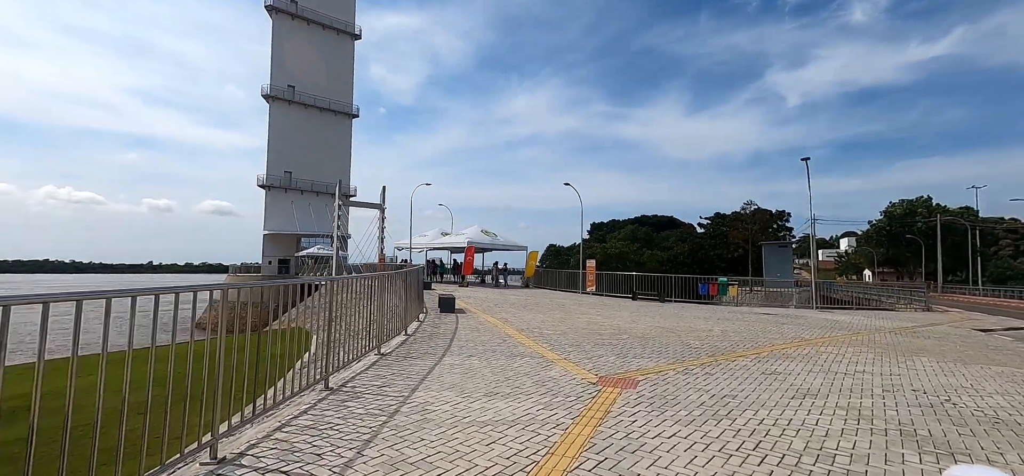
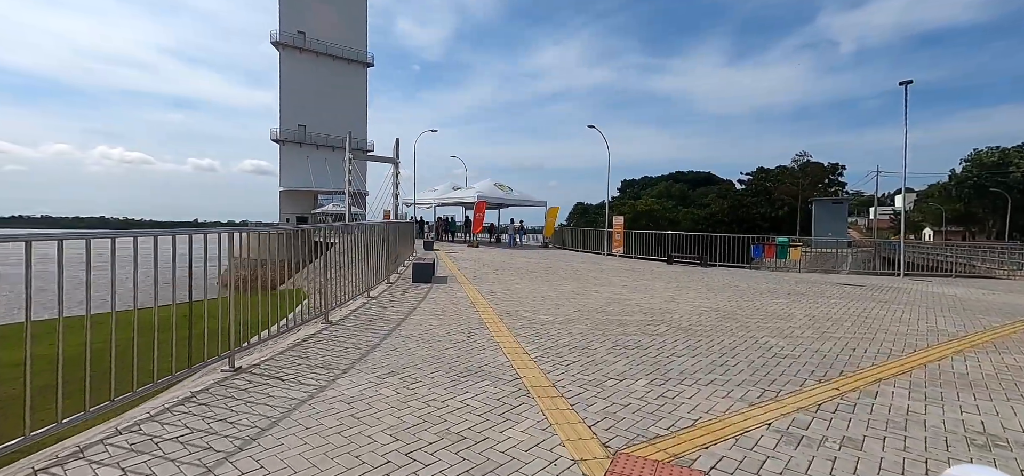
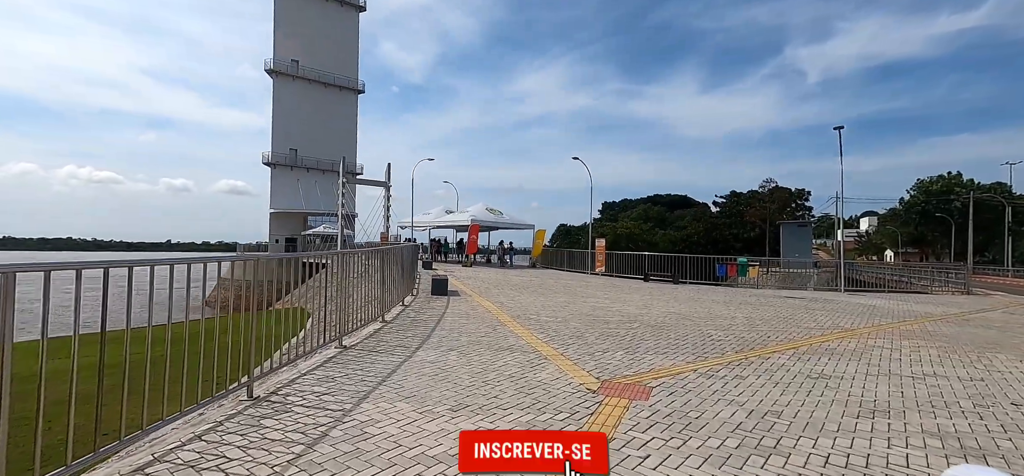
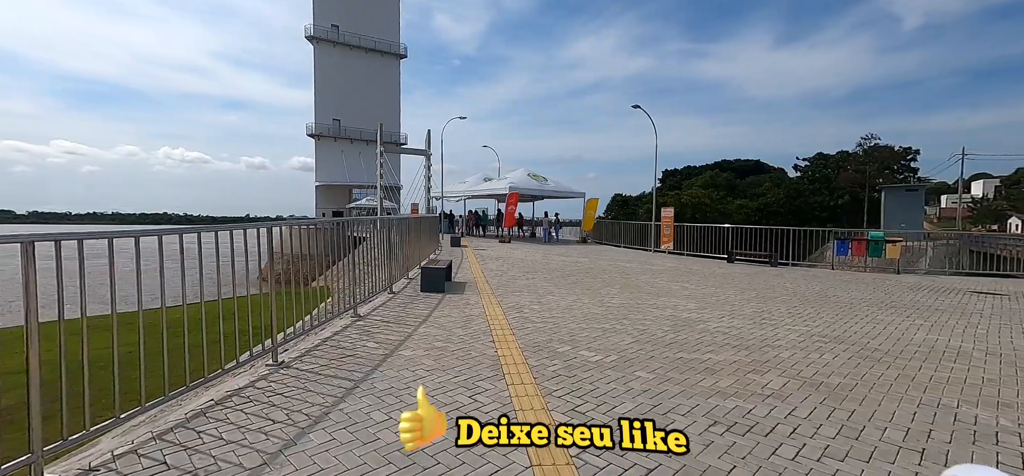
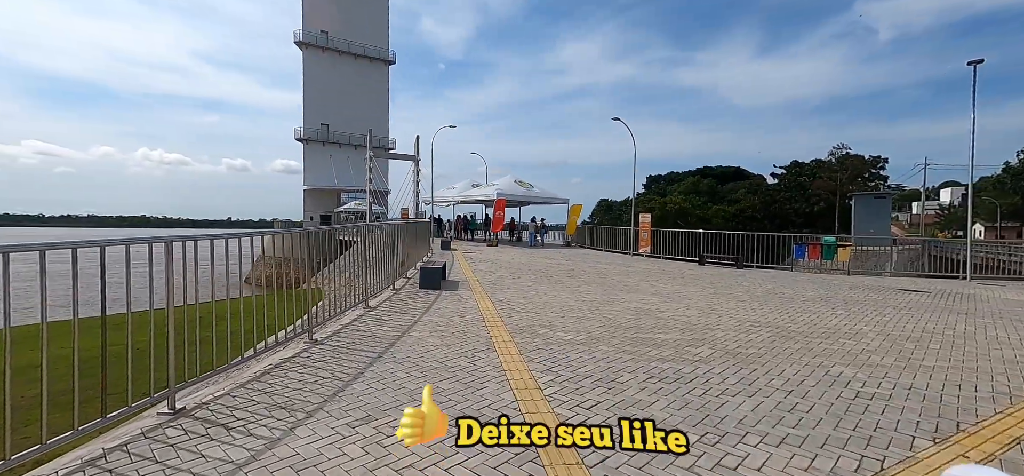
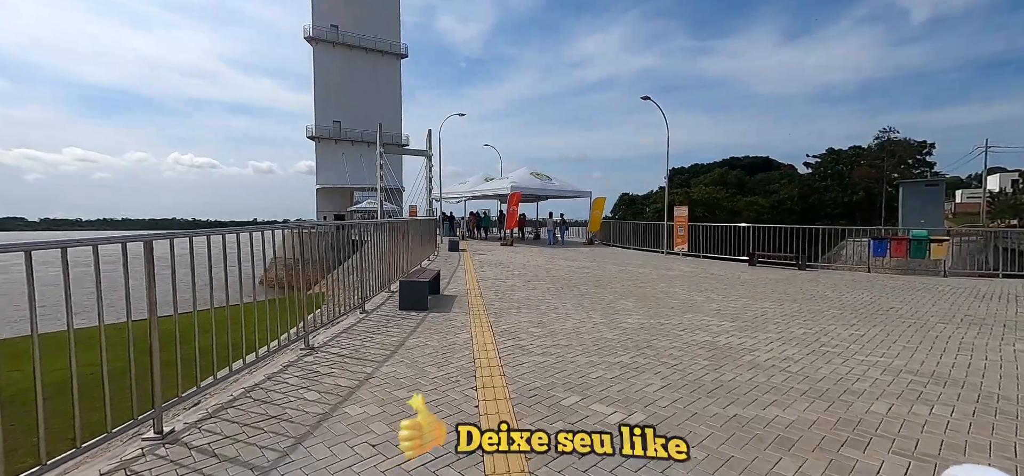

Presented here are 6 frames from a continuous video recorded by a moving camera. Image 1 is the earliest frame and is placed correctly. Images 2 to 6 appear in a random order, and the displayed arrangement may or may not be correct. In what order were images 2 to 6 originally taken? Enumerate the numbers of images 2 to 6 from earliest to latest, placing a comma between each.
3, 2, 5, 4, 6
